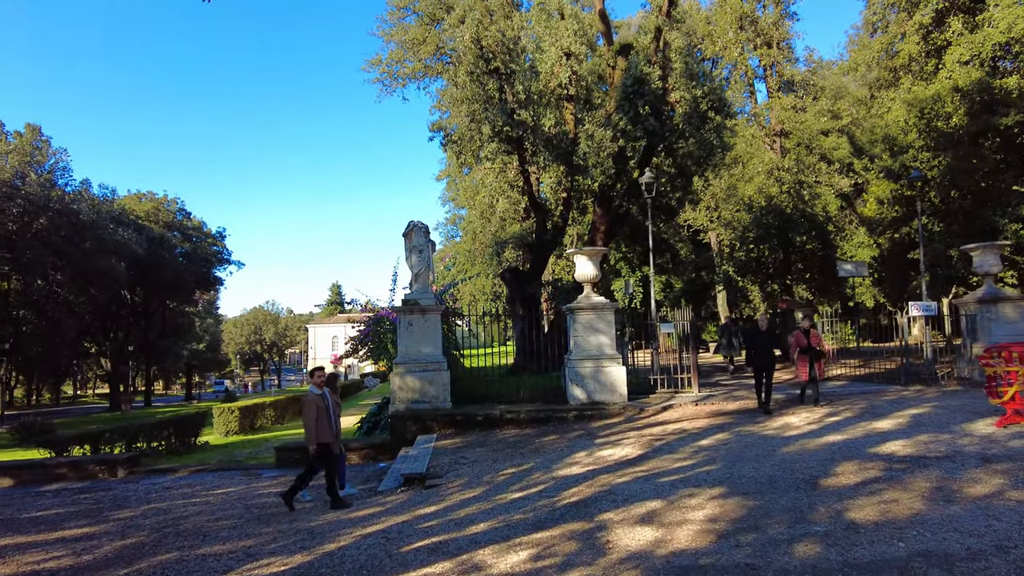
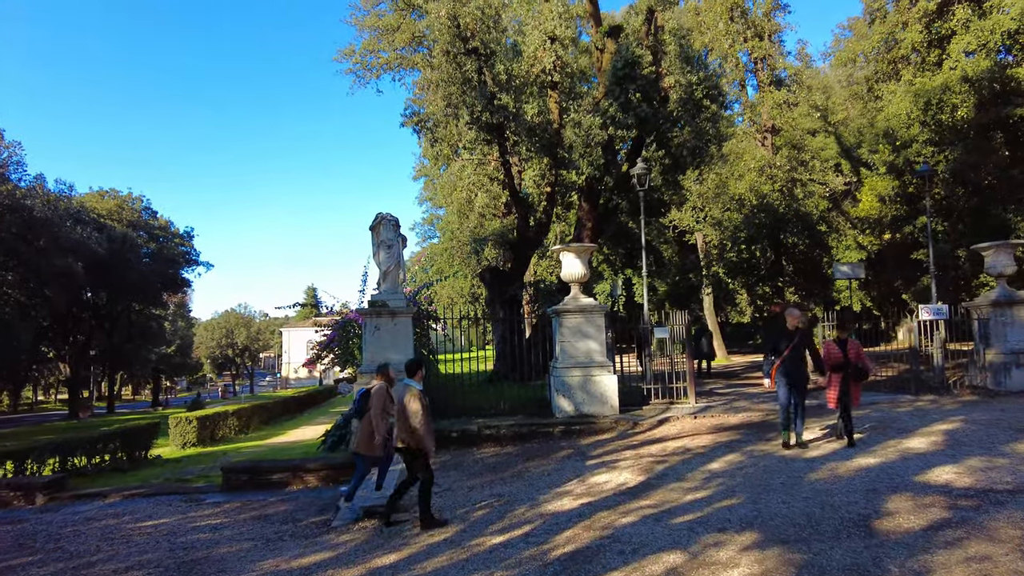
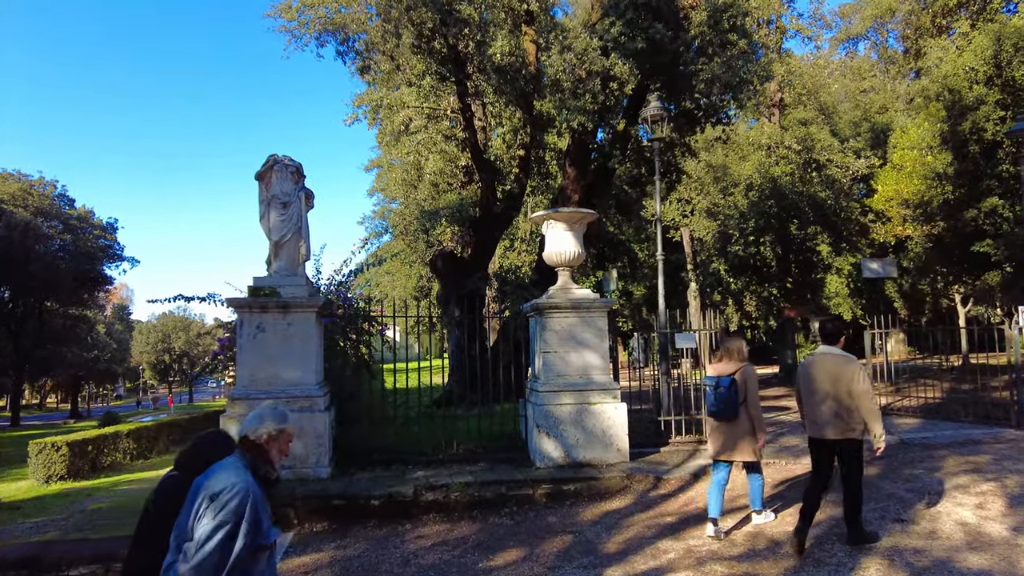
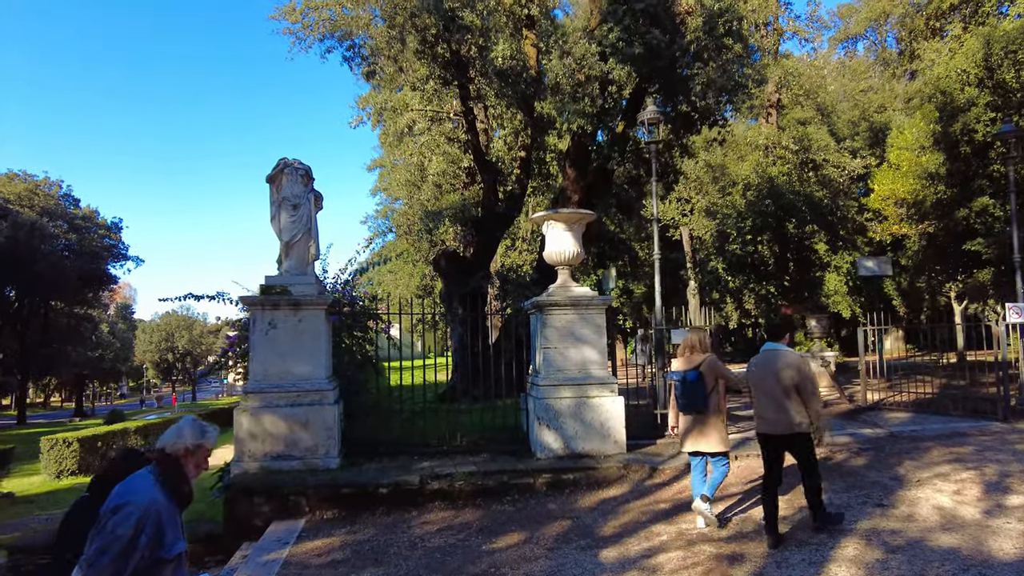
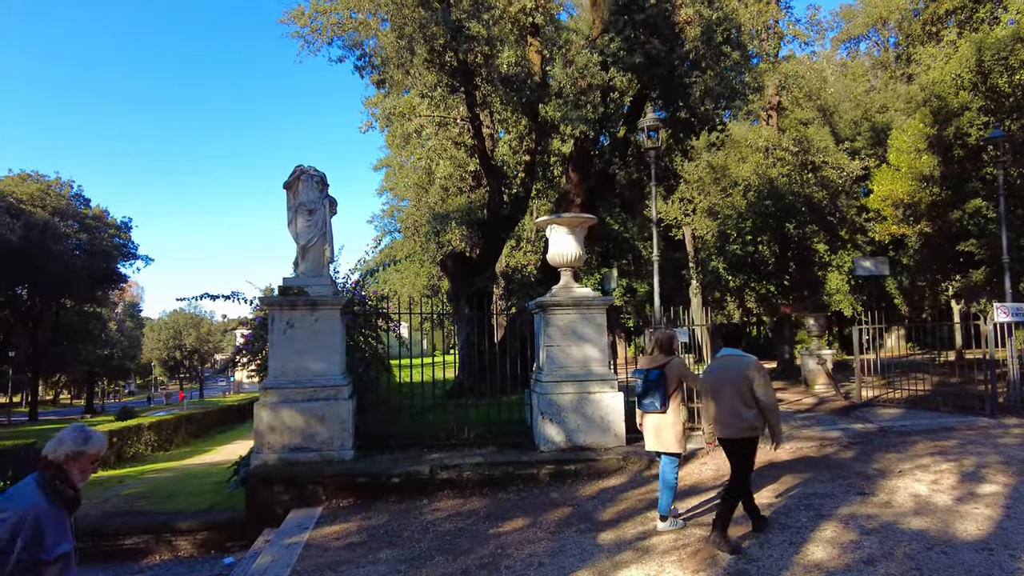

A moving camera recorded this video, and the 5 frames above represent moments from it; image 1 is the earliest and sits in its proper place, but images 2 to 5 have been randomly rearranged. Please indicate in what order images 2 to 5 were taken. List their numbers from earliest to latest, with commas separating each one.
2, 5, 4, 3
